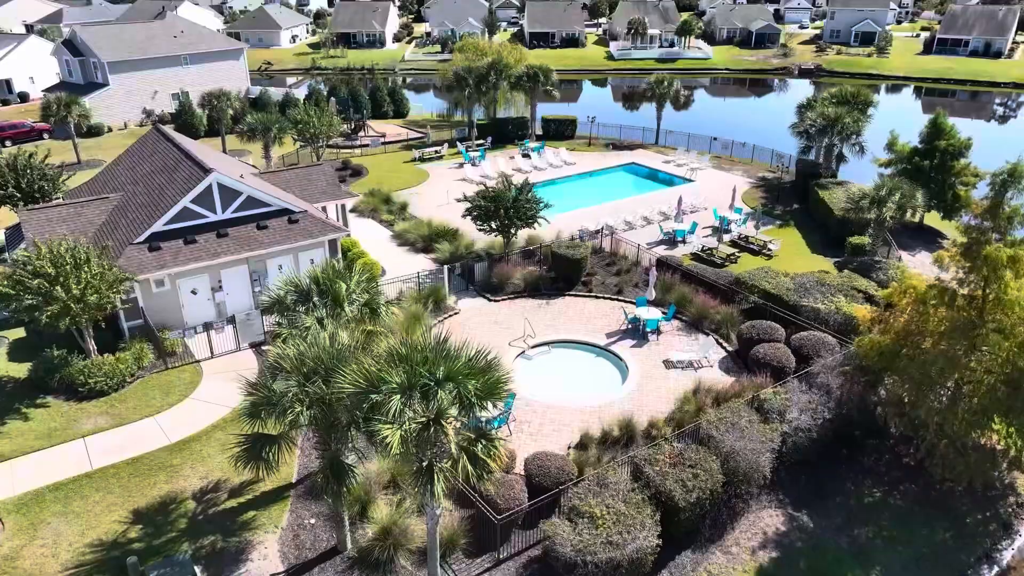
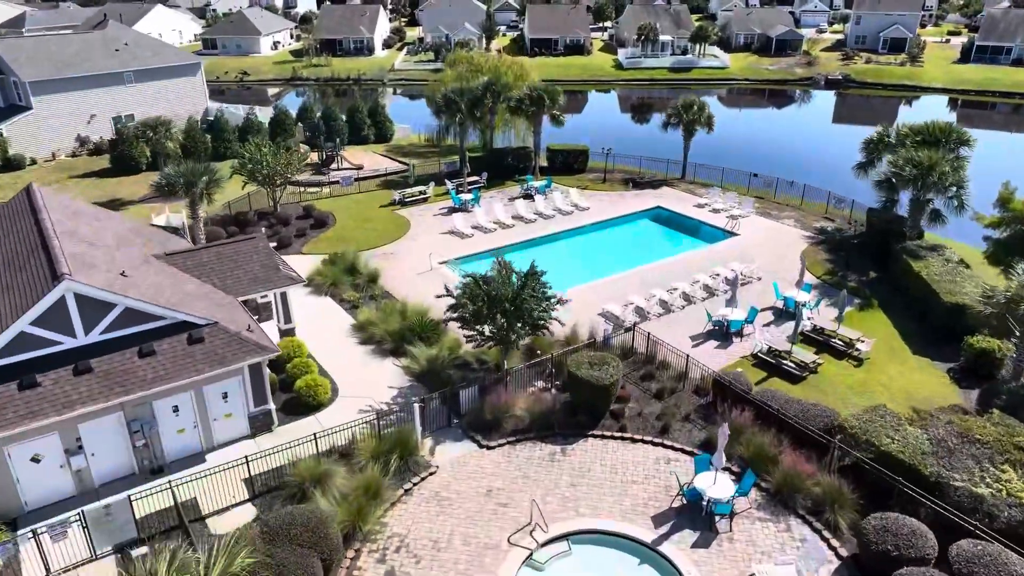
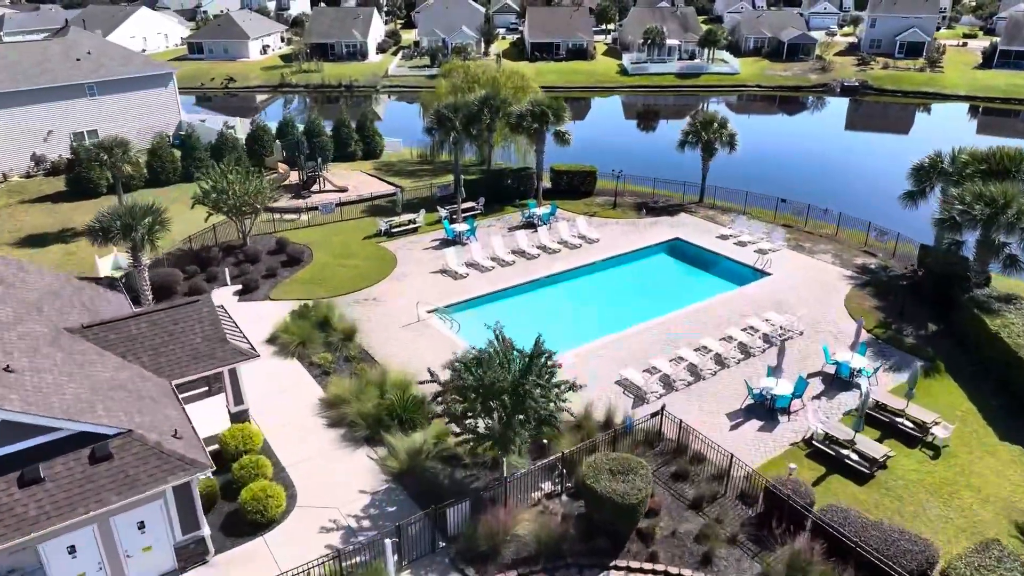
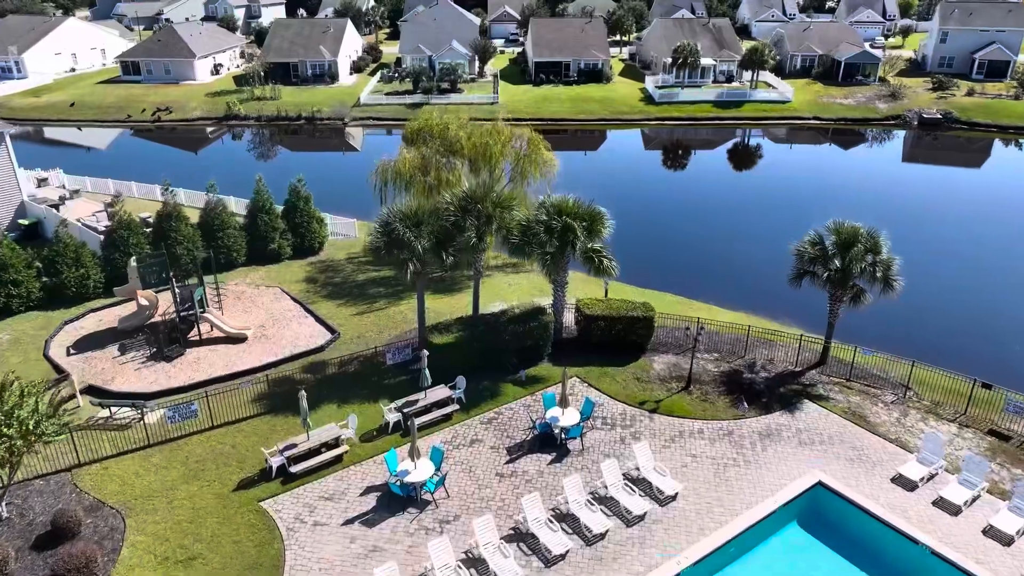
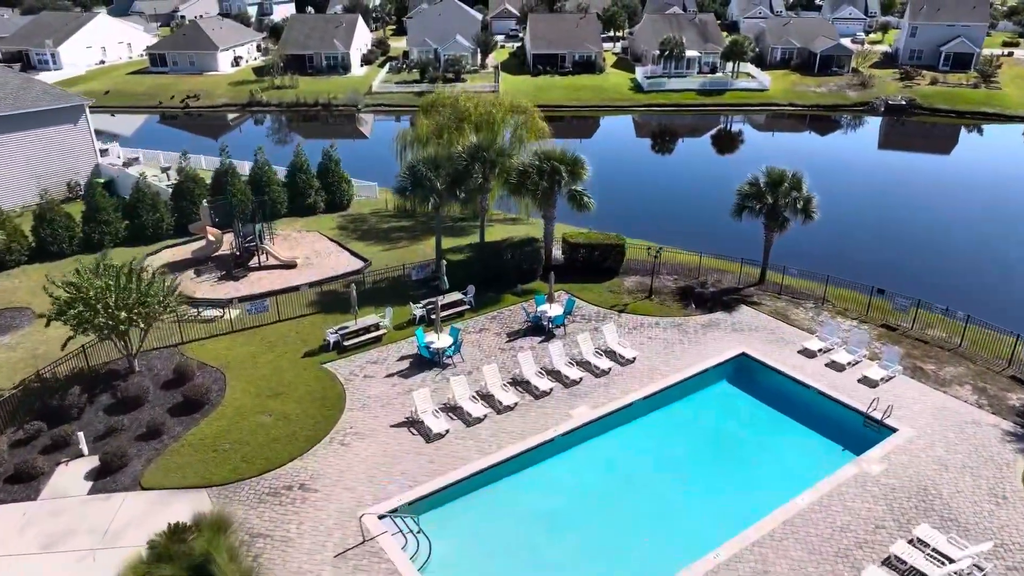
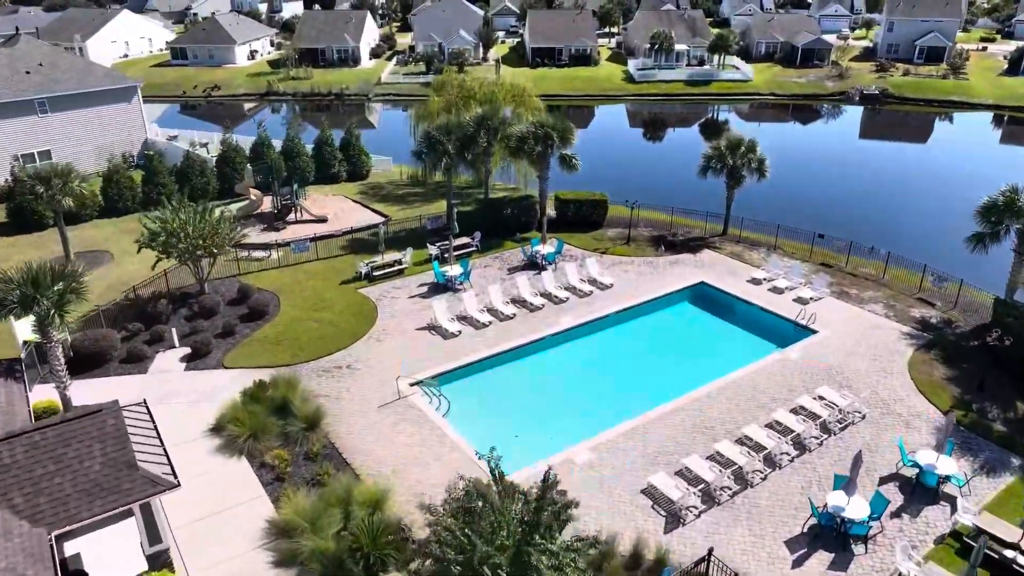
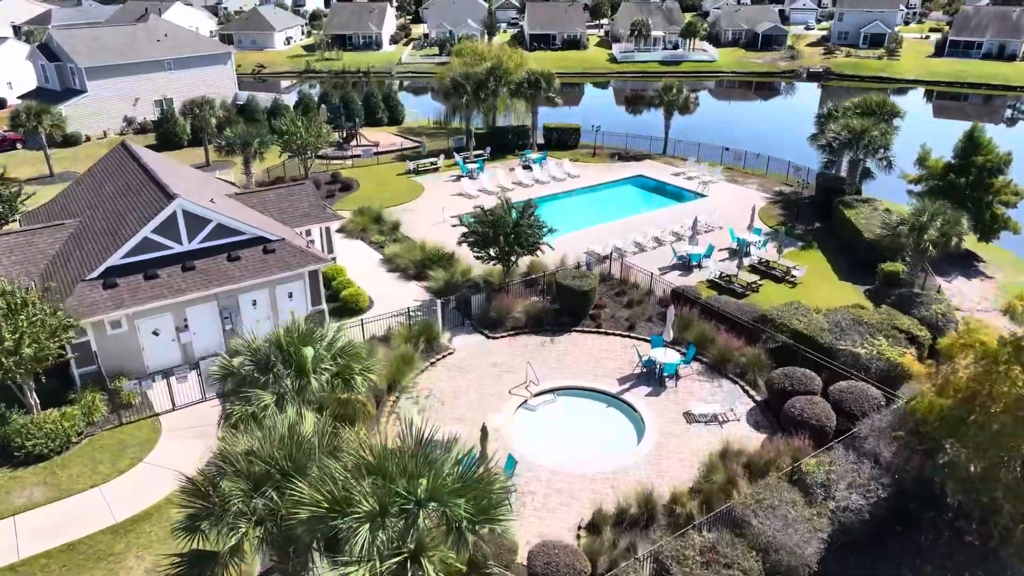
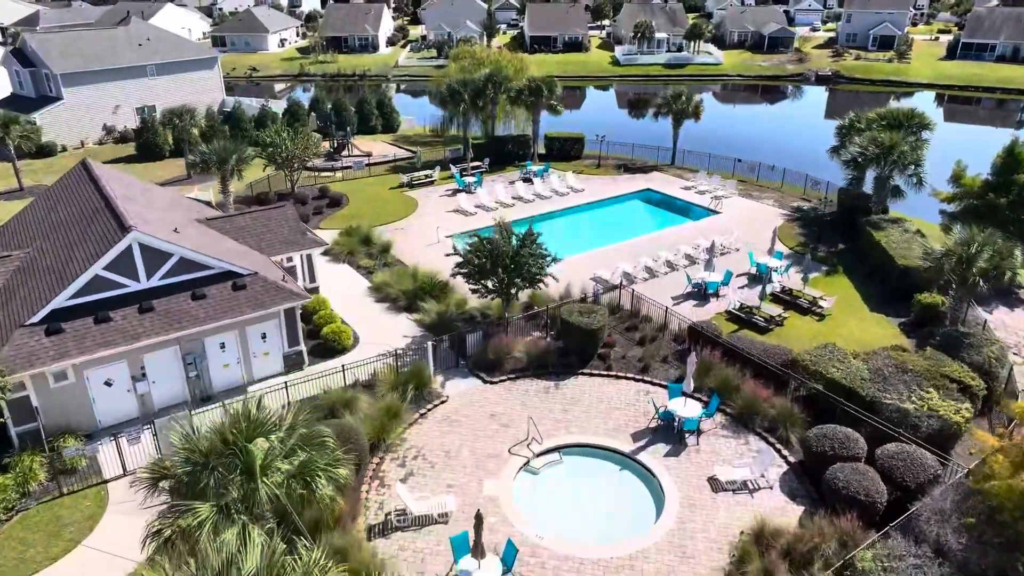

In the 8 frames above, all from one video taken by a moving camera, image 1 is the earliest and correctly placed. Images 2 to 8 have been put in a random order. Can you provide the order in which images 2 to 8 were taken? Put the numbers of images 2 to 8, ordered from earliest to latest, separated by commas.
7, 8, 2, 3, 6, 5, 4
